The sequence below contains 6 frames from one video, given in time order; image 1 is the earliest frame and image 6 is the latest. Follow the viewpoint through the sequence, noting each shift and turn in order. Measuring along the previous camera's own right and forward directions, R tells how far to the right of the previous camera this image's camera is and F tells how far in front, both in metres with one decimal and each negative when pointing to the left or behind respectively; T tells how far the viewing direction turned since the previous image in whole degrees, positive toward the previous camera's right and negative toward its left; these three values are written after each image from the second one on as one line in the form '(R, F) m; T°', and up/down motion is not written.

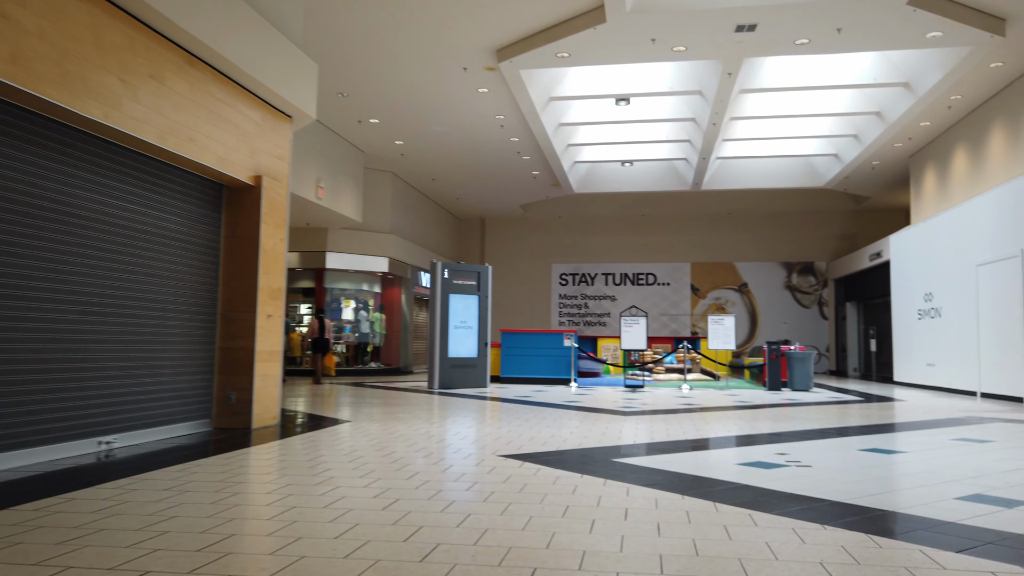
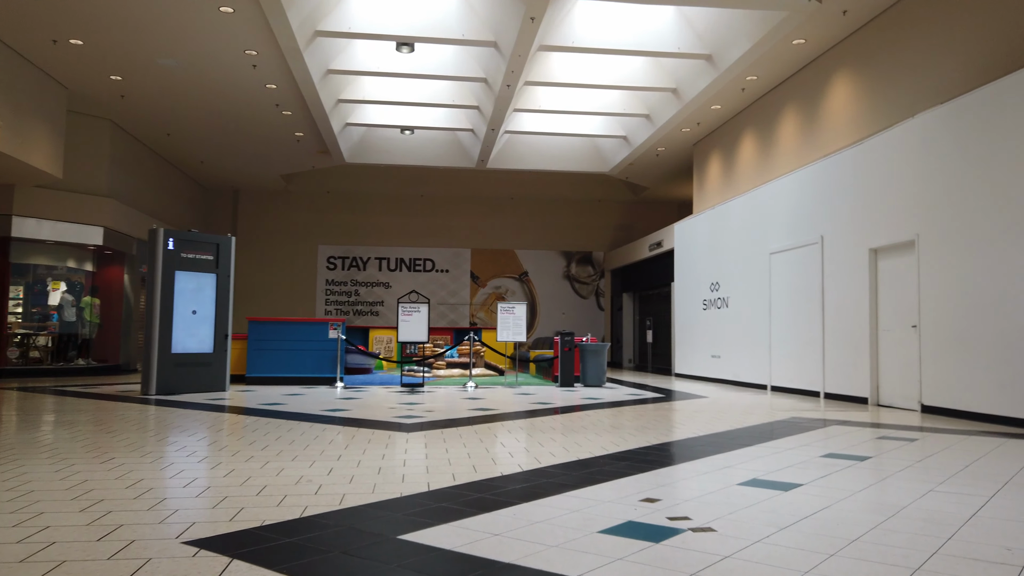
(+0.2, +2.1) m; +17°
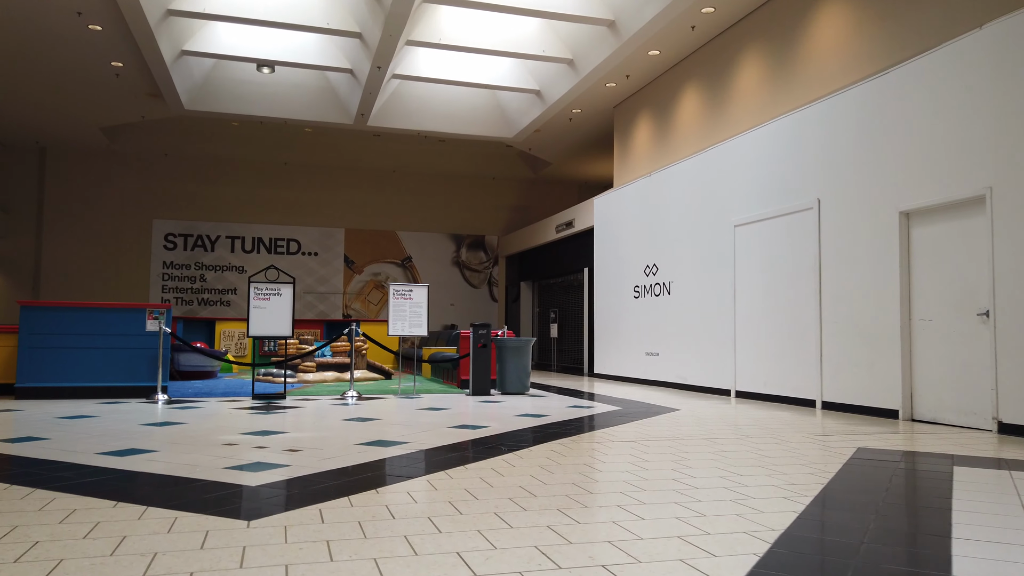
(-0.3, +2.8) m; +10°
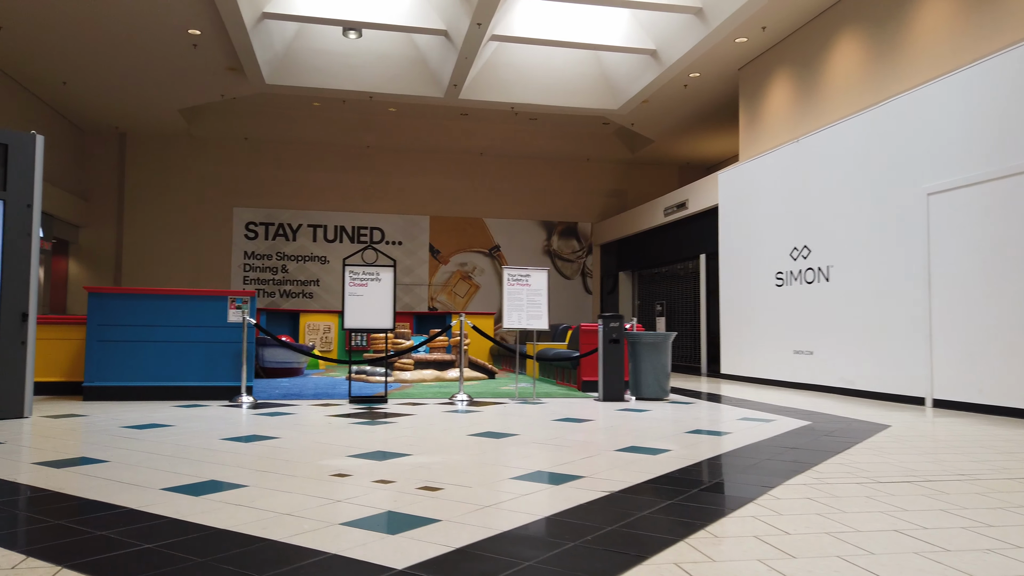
(-0.7, +1.4) m; -5°
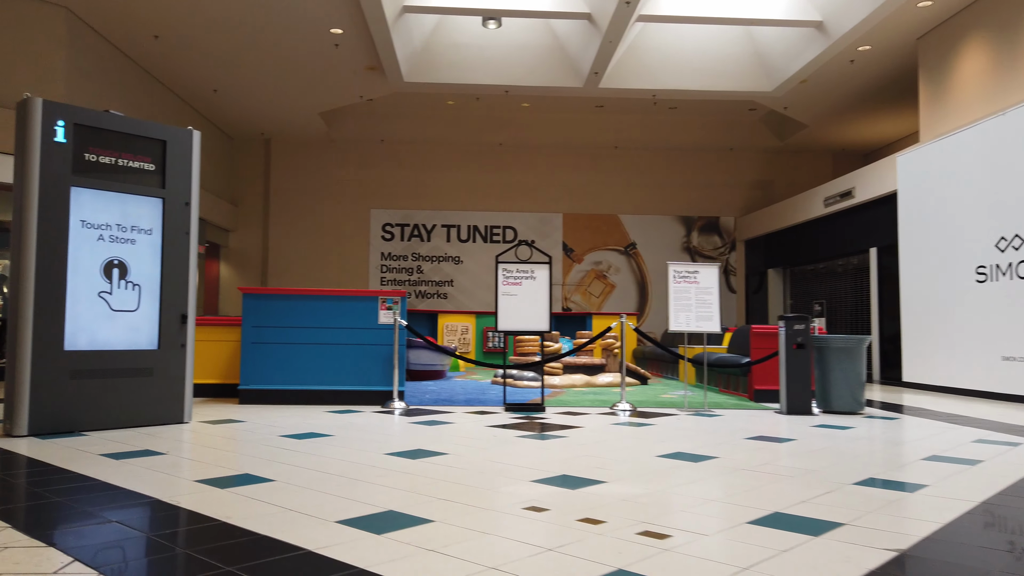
(-0.4, +0.6) m; -9°
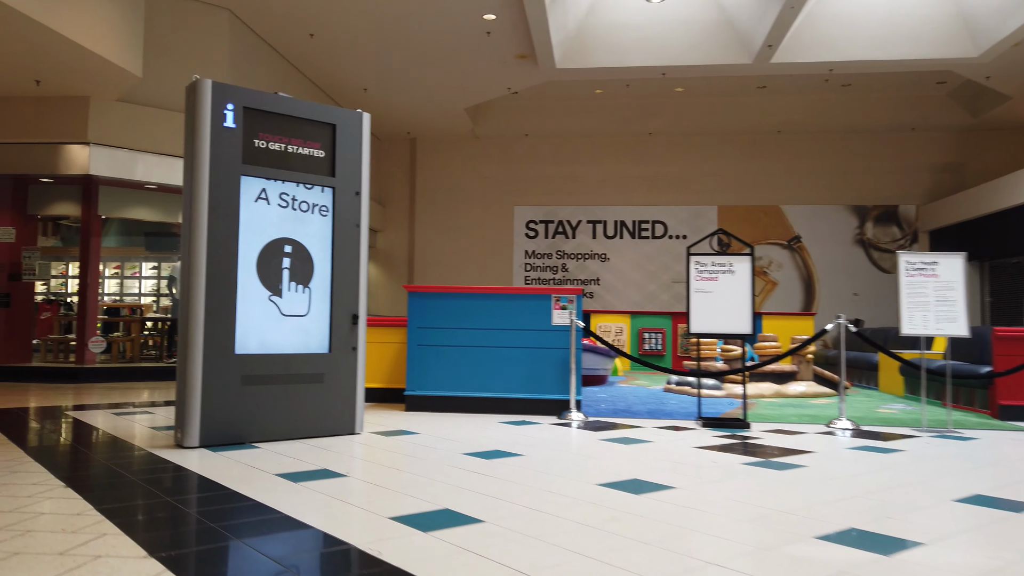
(-0.5, +0.7) m; -10°
